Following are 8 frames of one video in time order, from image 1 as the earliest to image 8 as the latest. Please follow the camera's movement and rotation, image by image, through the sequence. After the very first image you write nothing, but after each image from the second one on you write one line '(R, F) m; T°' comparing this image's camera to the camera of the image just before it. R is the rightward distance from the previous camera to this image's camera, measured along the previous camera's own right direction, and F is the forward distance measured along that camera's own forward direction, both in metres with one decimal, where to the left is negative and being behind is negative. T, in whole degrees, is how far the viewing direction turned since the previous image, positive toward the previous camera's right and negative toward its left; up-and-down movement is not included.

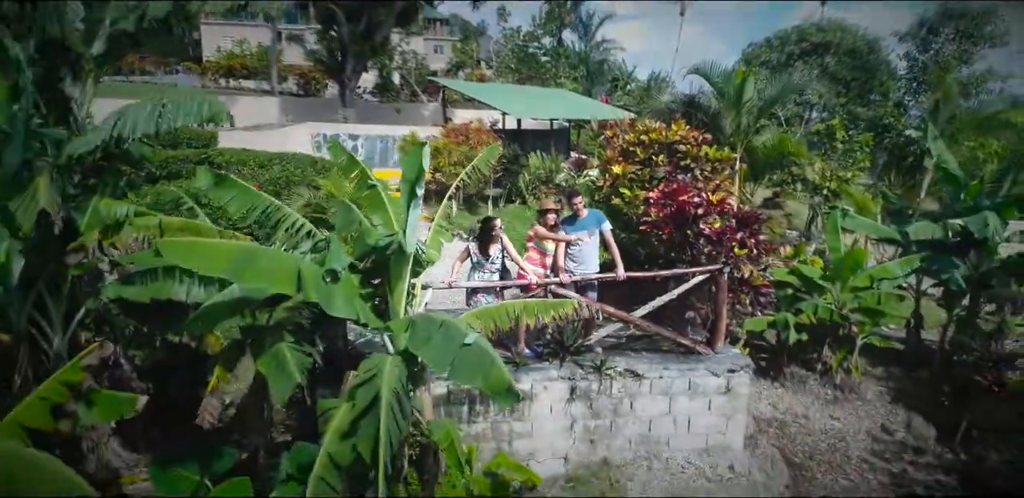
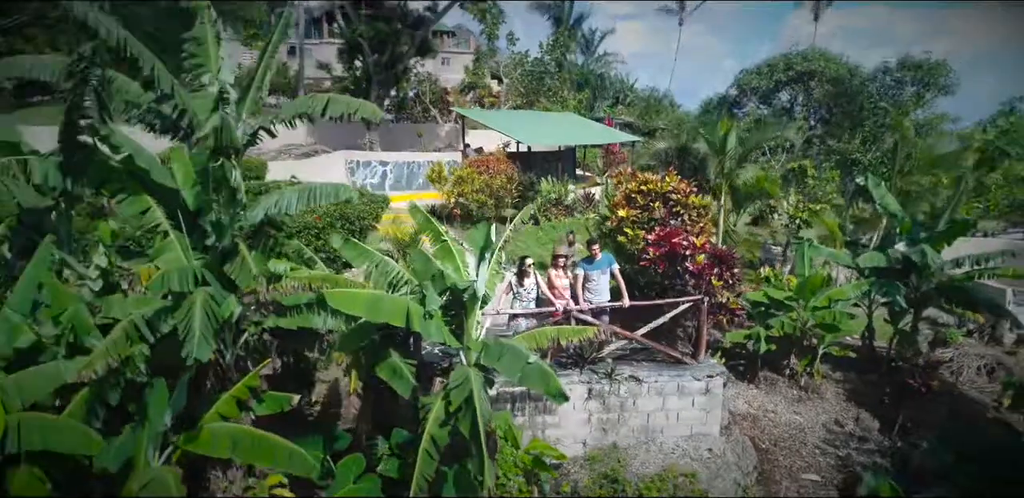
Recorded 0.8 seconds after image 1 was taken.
(-0.2, -1.1) m; 0°
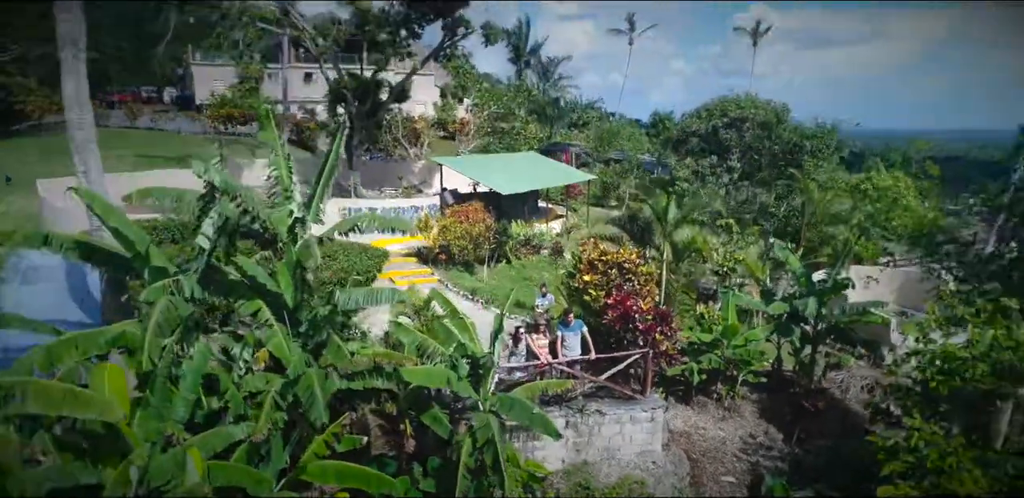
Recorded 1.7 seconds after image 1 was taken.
(-0.3, -1.5) m; +4°
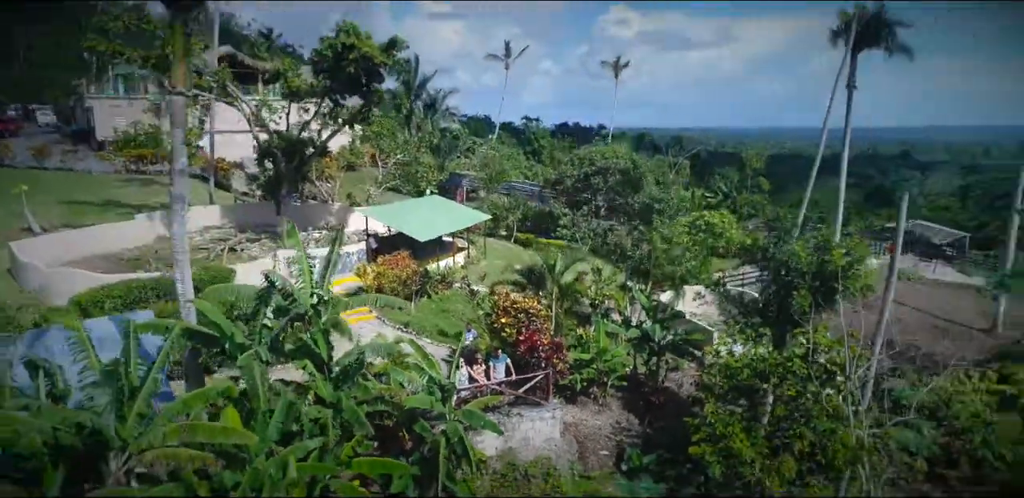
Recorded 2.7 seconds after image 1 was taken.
(-0.8, -2.9) m; +10°
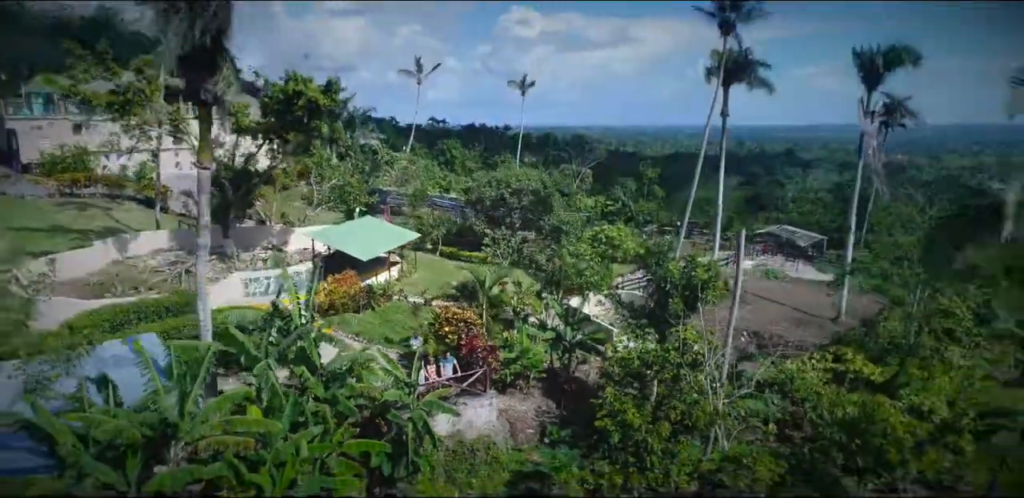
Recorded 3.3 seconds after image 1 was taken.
(-0.6, -2.5) m; +7°
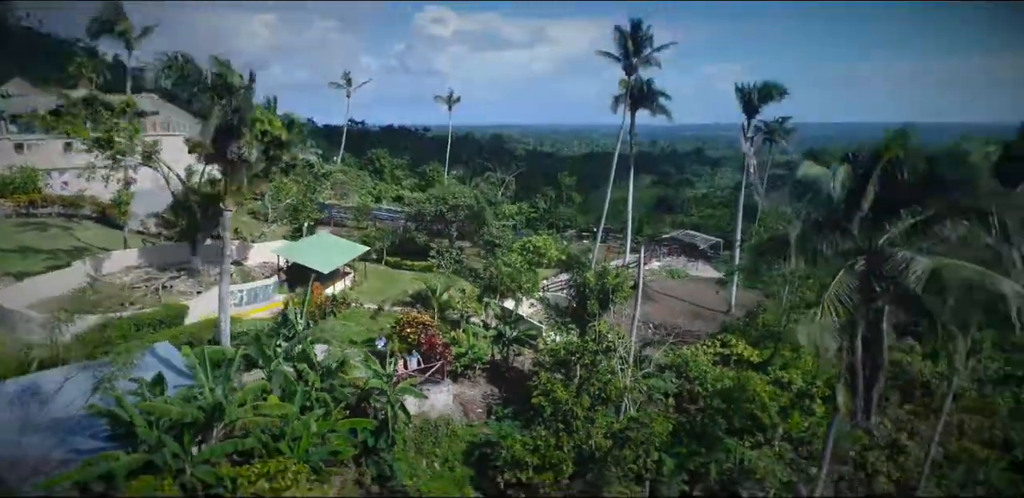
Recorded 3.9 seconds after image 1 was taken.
(-0.6, -2.9) m; +6°
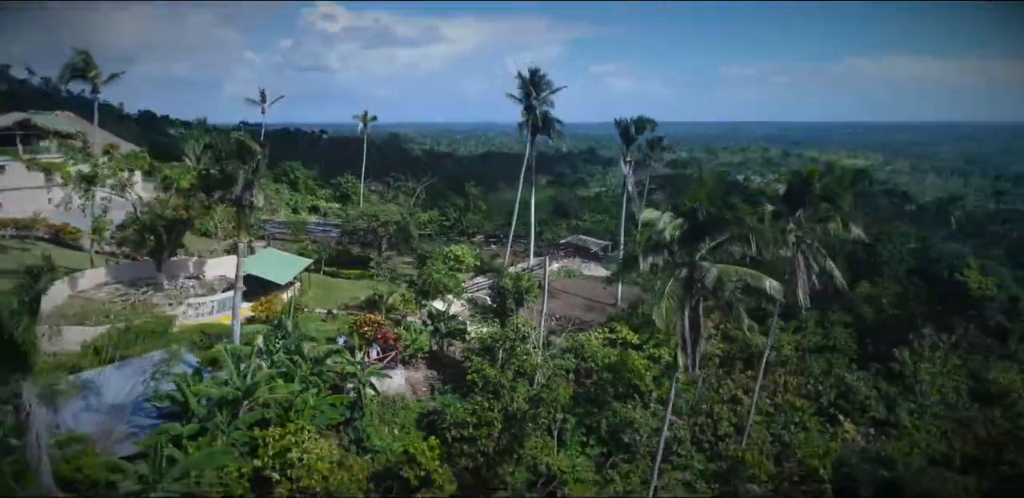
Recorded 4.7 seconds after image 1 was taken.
(-1.0, -4.4) m; +8°
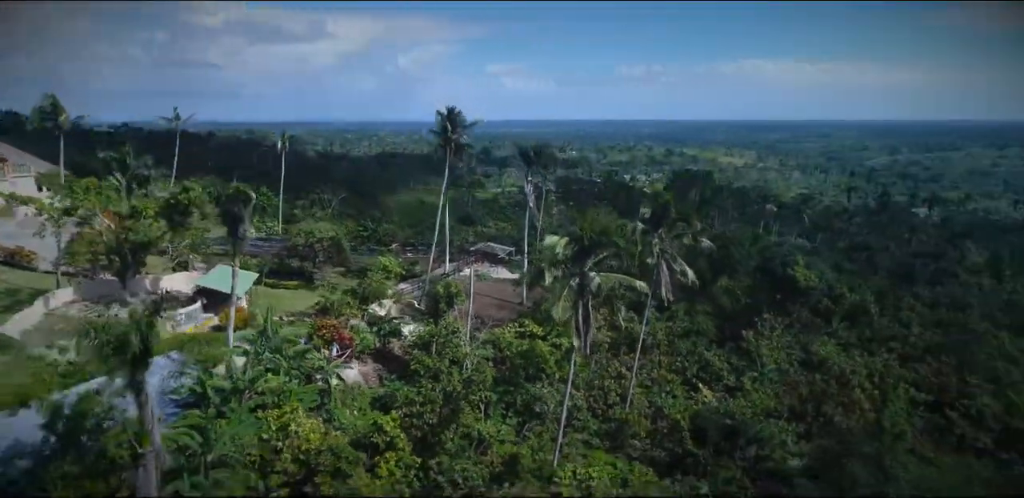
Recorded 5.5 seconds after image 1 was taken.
(-1.2, -4.8) m; +8°
